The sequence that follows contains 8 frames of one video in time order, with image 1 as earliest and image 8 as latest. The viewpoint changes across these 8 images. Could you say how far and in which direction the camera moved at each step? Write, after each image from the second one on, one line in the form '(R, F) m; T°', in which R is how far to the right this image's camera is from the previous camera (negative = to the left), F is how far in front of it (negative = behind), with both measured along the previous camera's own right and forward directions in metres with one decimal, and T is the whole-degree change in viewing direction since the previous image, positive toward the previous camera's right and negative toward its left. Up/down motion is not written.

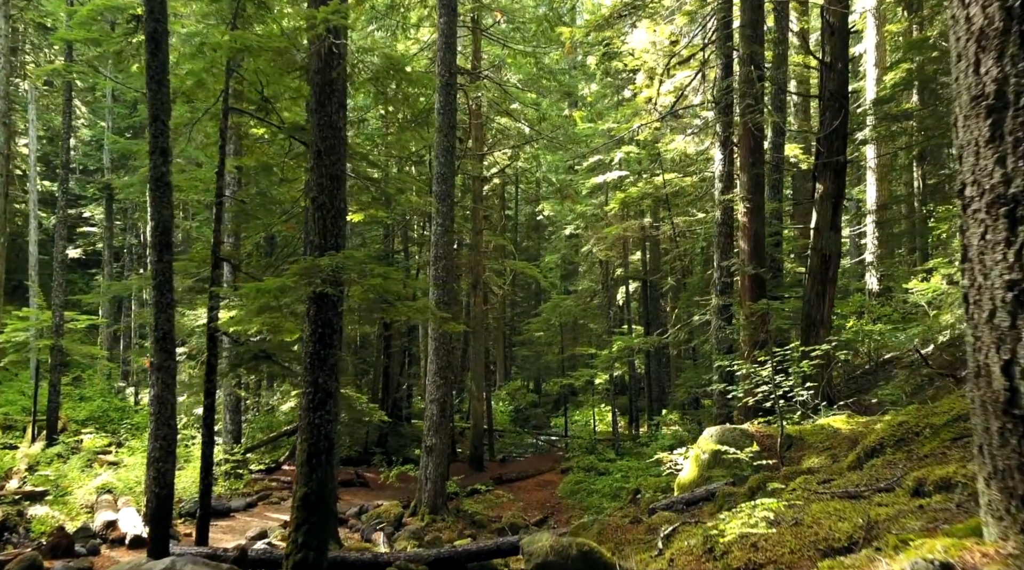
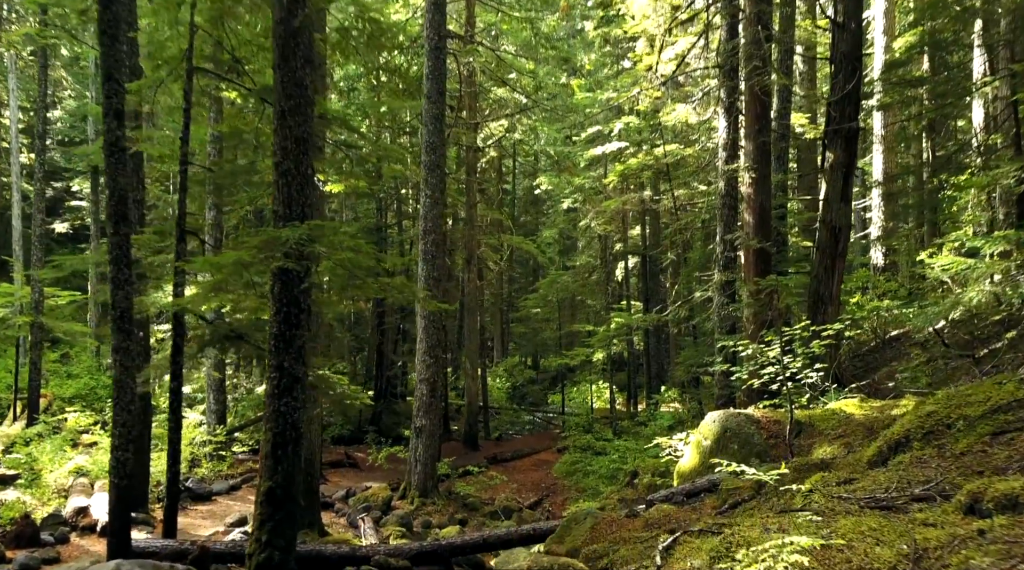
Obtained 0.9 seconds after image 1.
(+0.1, +0.8) m; 0°
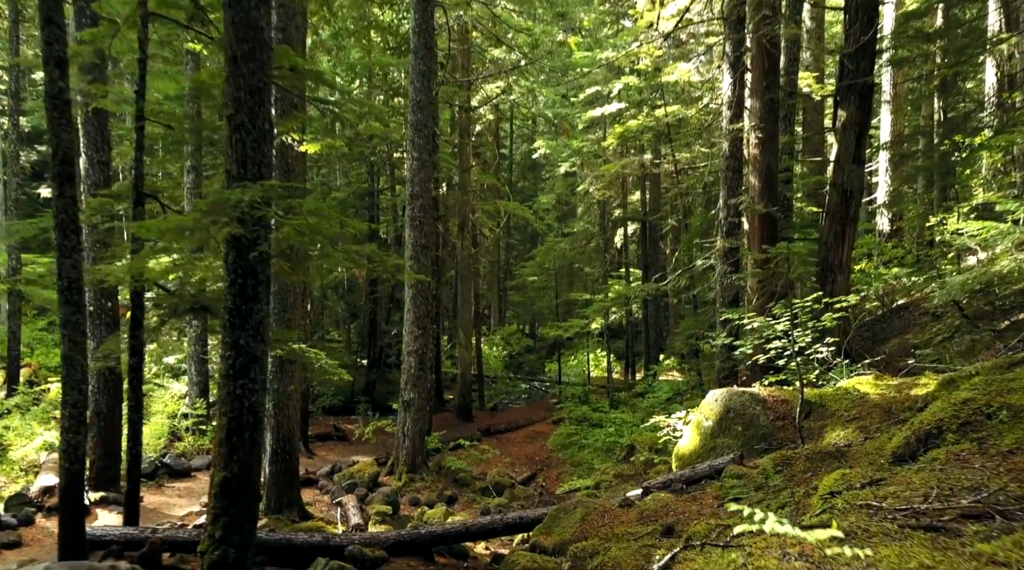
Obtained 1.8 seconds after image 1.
(+0.1, +0.8) m; 0°
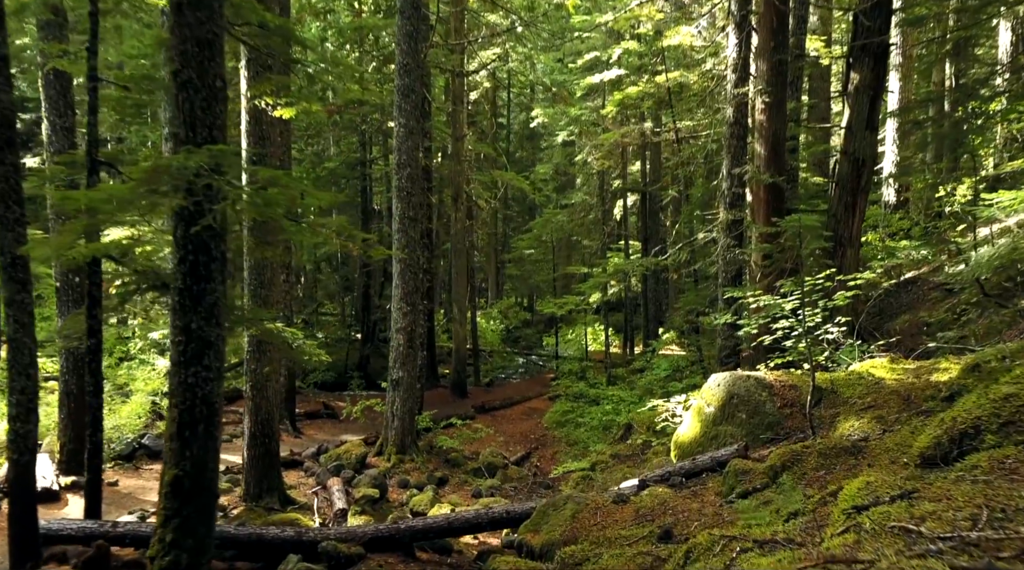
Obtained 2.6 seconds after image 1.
(+0.1, +0.7) m; 0°
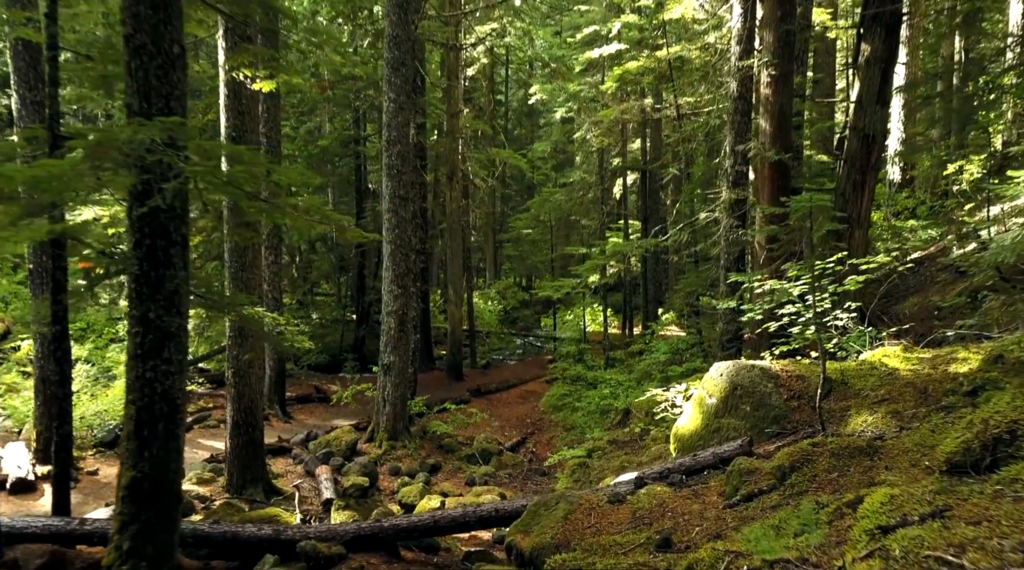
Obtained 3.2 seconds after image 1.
(+0.1, +0.5) m; 0°
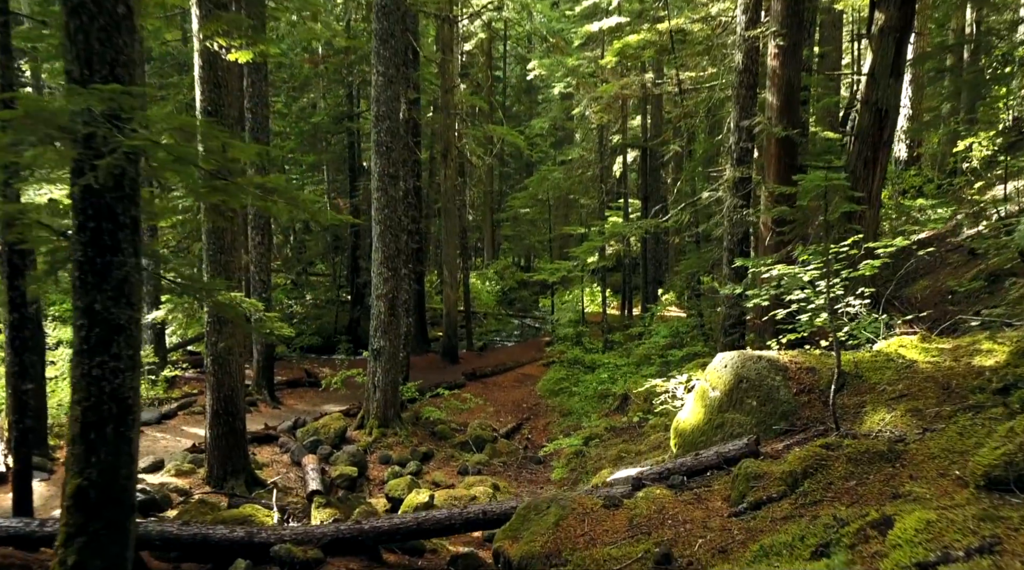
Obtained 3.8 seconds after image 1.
(+0.1, +0.6) m; 0°
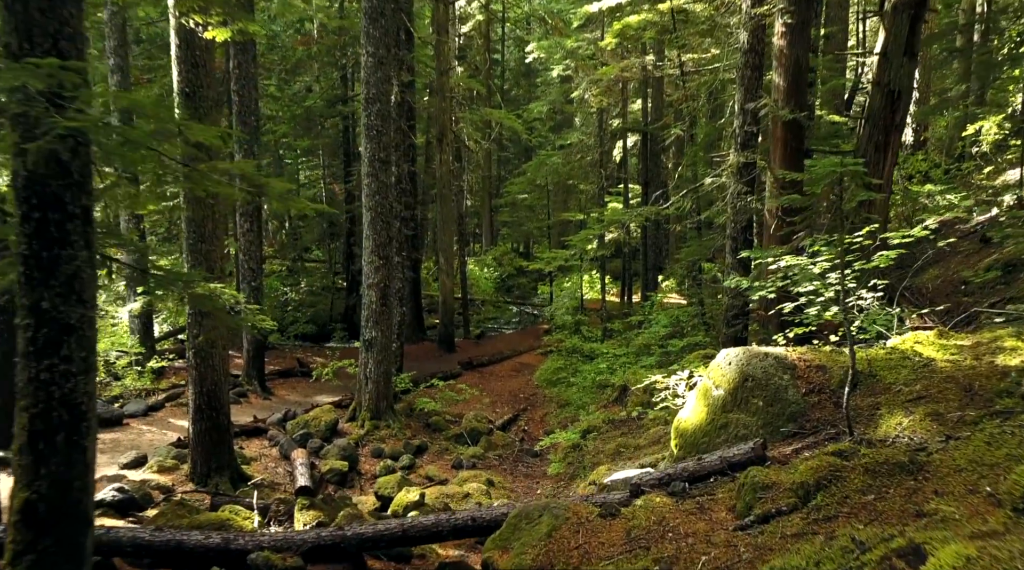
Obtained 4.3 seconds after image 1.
(+0.1, +0.4) m; 0°
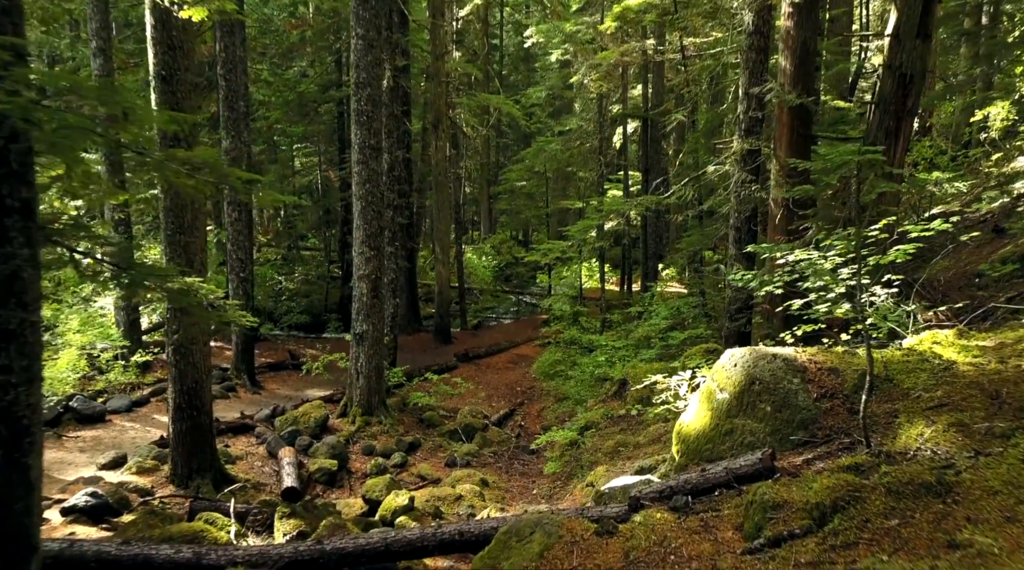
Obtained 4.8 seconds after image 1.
(+0.1, +0.5) m; 0°
